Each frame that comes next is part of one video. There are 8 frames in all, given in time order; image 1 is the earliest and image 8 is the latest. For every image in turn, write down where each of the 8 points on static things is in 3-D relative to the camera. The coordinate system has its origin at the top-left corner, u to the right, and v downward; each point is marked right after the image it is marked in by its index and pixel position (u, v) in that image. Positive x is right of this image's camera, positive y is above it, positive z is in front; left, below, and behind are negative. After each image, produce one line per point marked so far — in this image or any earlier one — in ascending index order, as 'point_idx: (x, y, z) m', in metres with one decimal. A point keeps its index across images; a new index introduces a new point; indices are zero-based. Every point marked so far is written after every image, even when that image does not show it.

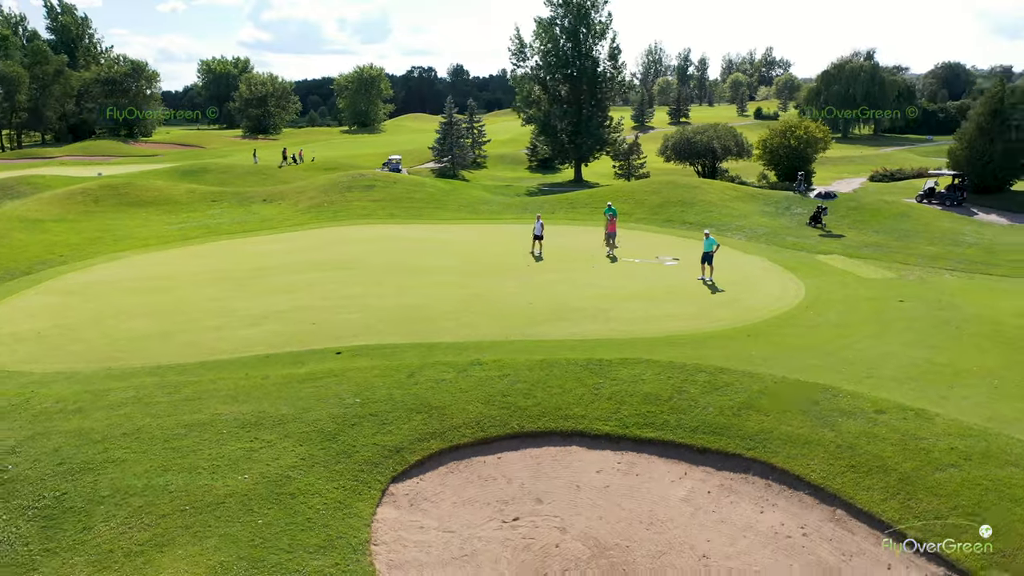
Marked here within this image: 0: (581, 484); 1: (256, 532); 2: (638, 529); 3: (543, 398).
0: (+0.9, -2.6, +10.9) m
1: (-2.8, -2.7, +9.1) m
2: (+1.5, -2.9, +10.0) m
3: (+0.5, -1.7, +12.6) m
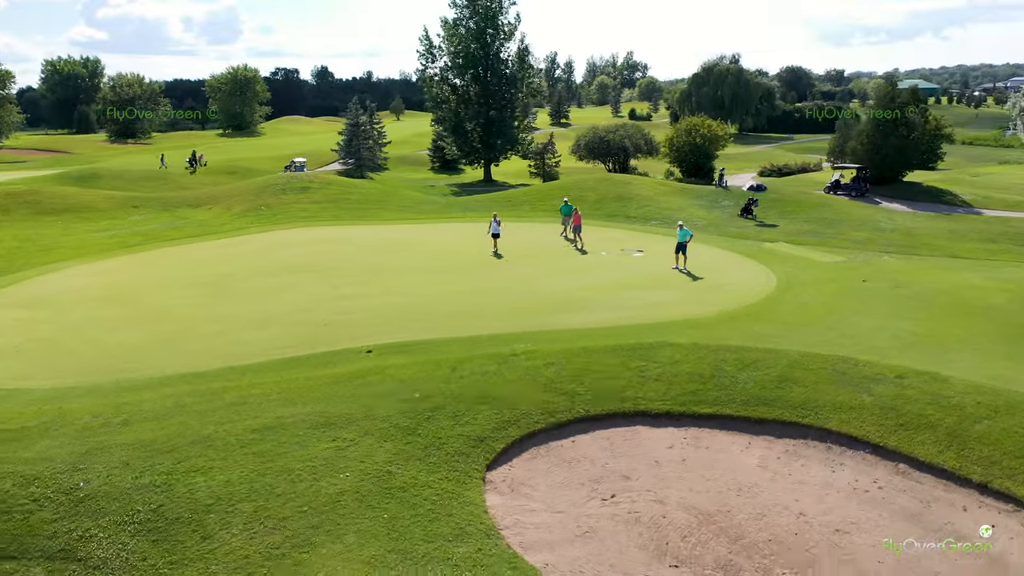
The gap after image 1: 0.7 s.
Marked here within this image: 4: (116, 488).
0: (+2.1, -2.4, +11.4) m
1: (-1.4, -2.6, +9.1) m
2: (+2.8, -2.7, +10.6) m
3: (+1.4, -1.5, +13.0) m
4: (-4.7, -2.4, +9.9) m
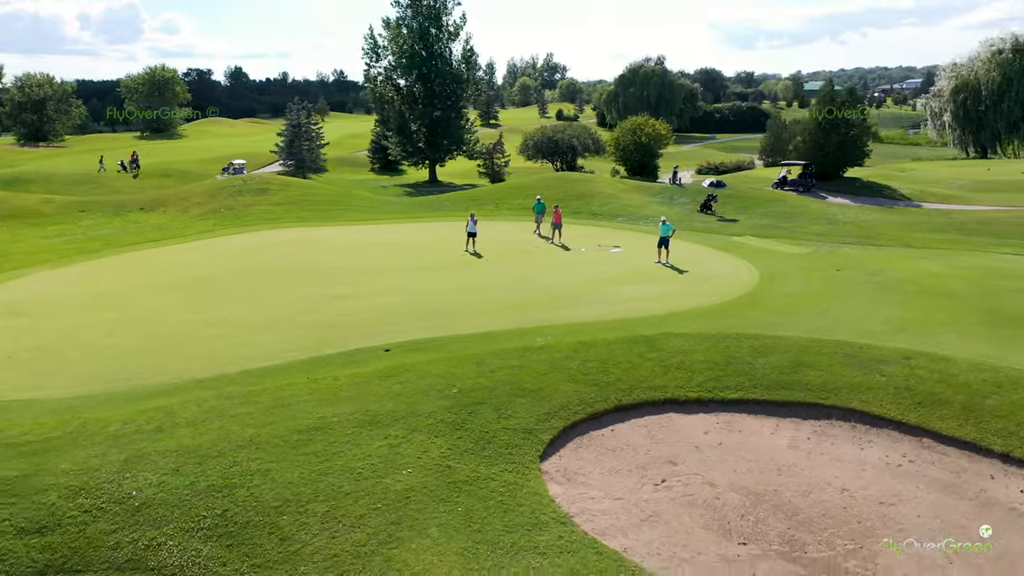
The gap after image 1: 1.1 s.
0: (+2.7, -2.2, +11.8) m
1: (-0.5, -2.6, +9.2) m
2: (+3.5, -2.5, +11.1) m
3: (+1.8, -1.4, +13.3) m
4: (-3.9, -2.4, +9.6) m
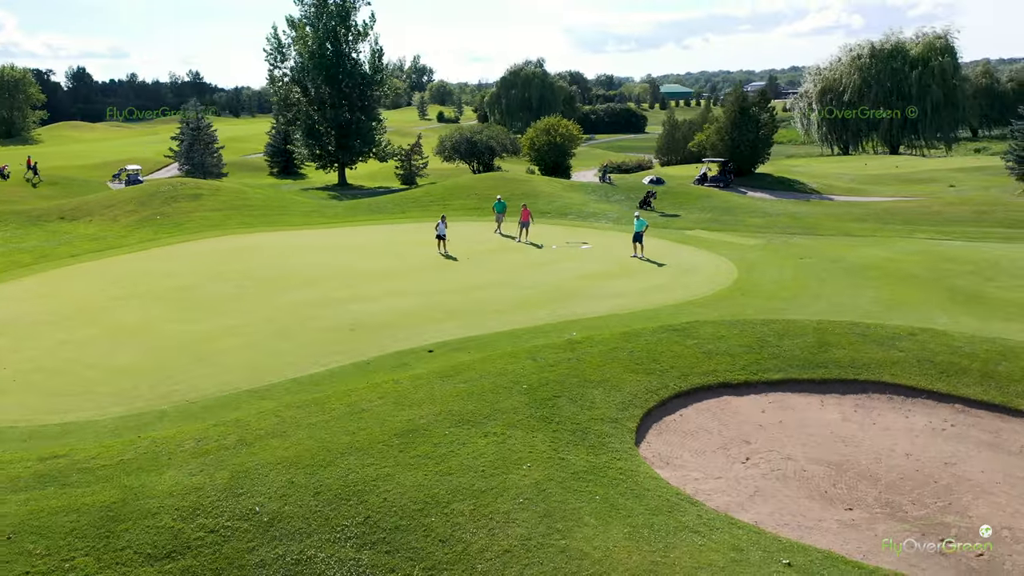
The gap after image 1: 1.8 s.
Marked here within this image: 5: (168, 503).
0: (+3.8, -2.1, +12.5) m
1: (+1.1, -2.5, +9.4) m
2: (+4.8, -2.3, +11.9) m
3: (+2.7, -1.2, +13.9) m
4: (-2.3, -2.5, +9.3) m
5: (-3.9, -2.4, +9.3) m
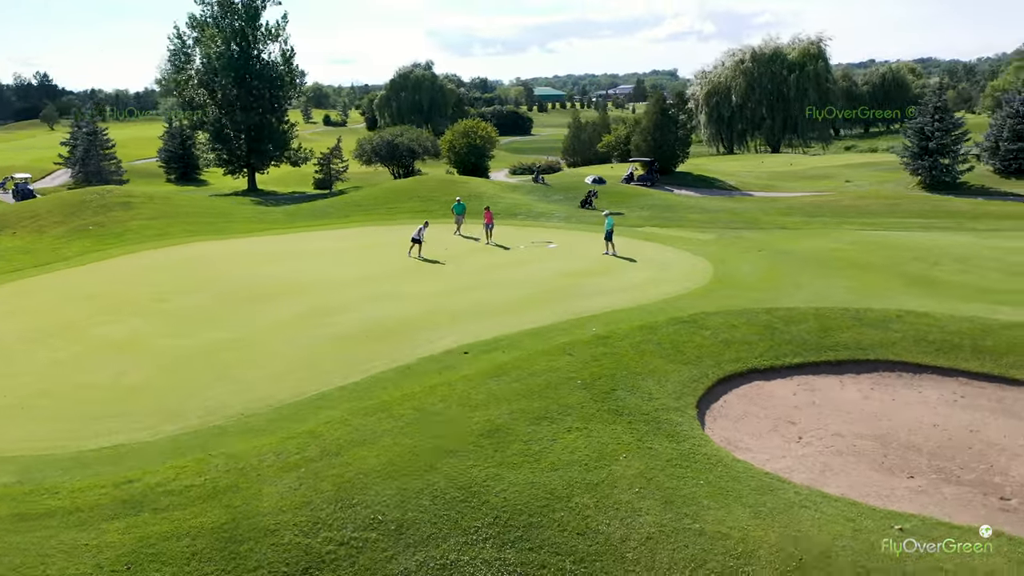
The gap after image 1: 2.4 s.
0: (+4.6, -1.9, +13.3) m
1: (+2.5, -2.4, +9.8) m
2: (+5.7, -2.1, +12.8) m
3: (+3.3, -1.1, +14.4) m
4: (-0.9, -2.5, +9.2) m
5: (-2.5, -2.5, +9.0) m
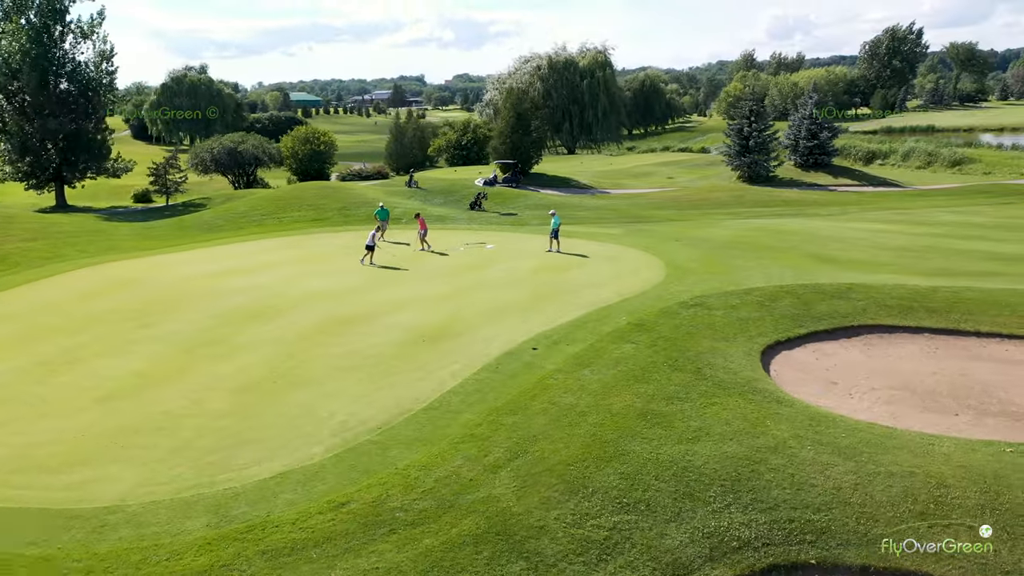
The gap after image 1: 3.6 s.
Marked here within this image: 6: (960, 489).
0: (+5.8, -1.5, +15.2) m
1: (+4.8, -2.1, +11.3) m
2: (+7.0, -1.6, +15.1) m
3: (+4.1, -0.8, +16.0) m
4: (+1.7, -2.4, +9.7) m
5: (+0.3, -2.5, +9.1) m
6: (+5.3, -2.4, +9.8) m
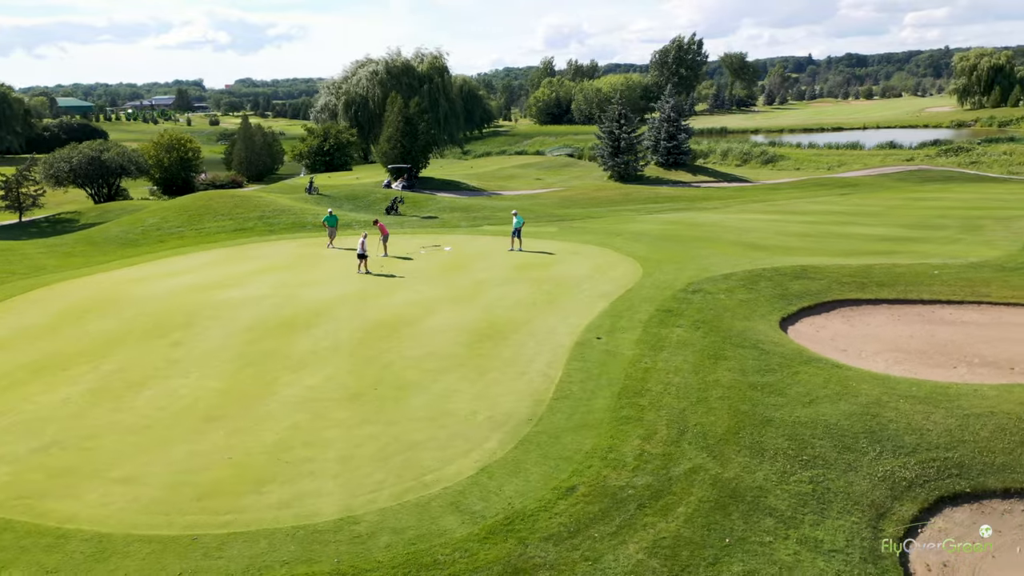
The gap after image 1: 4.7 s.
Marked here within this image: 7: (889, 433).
0: (+6.7, -1.0, +17.3) m
1: (+6.7, -1.6, +13.2) m
2: (+7.8, -1.1, +17.5) m
3: (+4.8, -0.5, +17.6) m
4: (+4.1, -2.1, +10.9) m
5: (+2.9, -2.3, +10.0) m
6: (+7.6, -1.9, +11.9) m
7: (+5.2, -2.0, +11.4) m
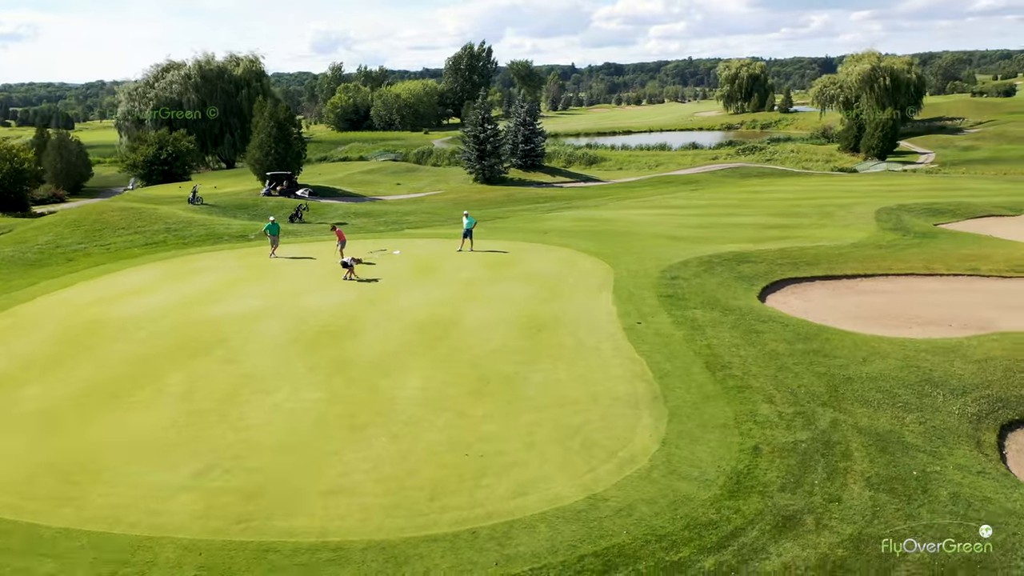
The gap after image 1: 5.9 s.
0: (+6.9, -0.6, +19.7) m
1: (+8.0, -1.1, +15.7) m
2: (+7.9, -0.5, +20.1) m
3: (+5.0, -0.1, +19.5) m
4: (+6.1, -1.7, +12.8) m
5: (+5.2, -1.9, +11.6) m
6: (+9.2, -1.3, +14.7) m
7: (+7.0, -1.5, +13.6) m
